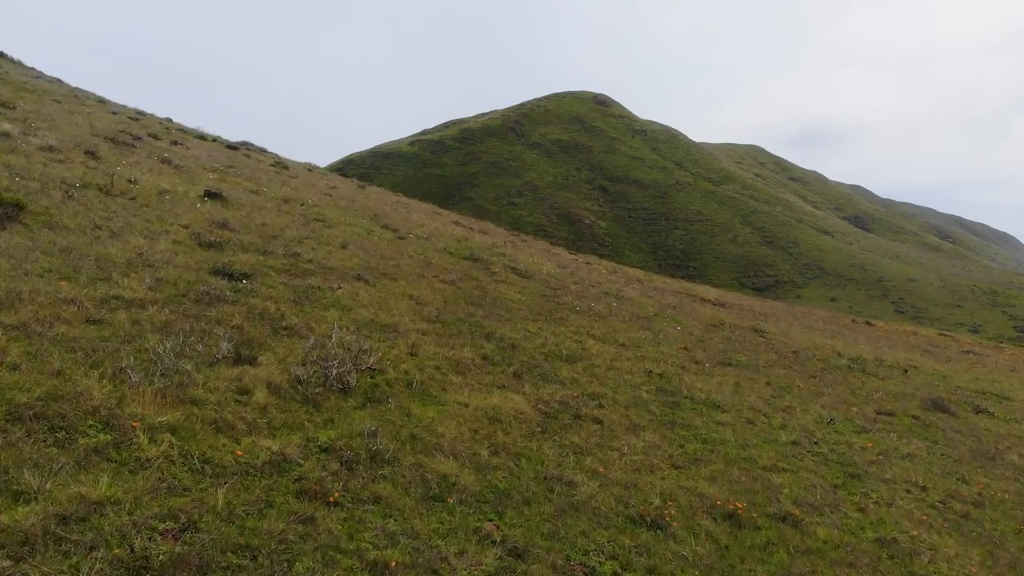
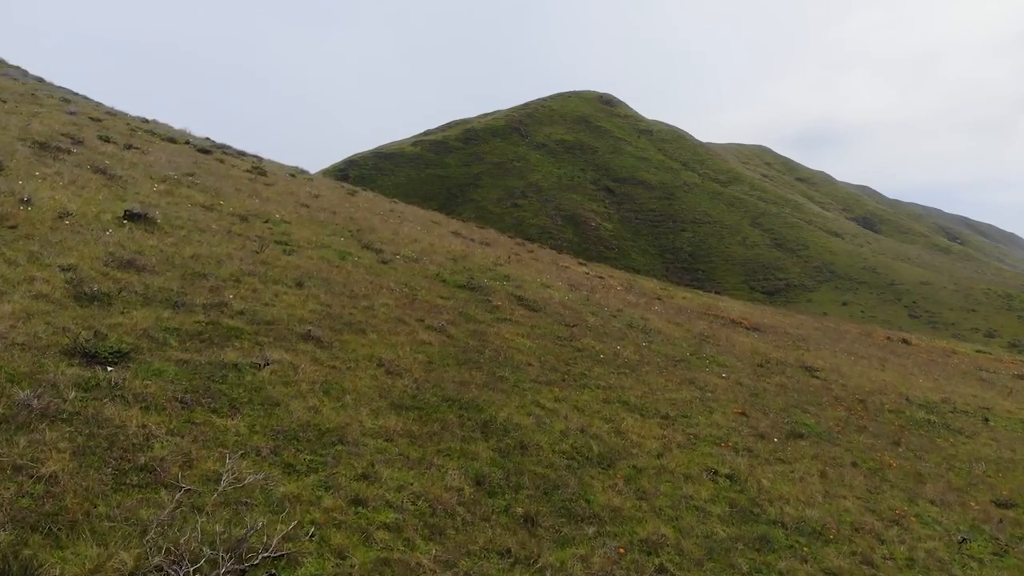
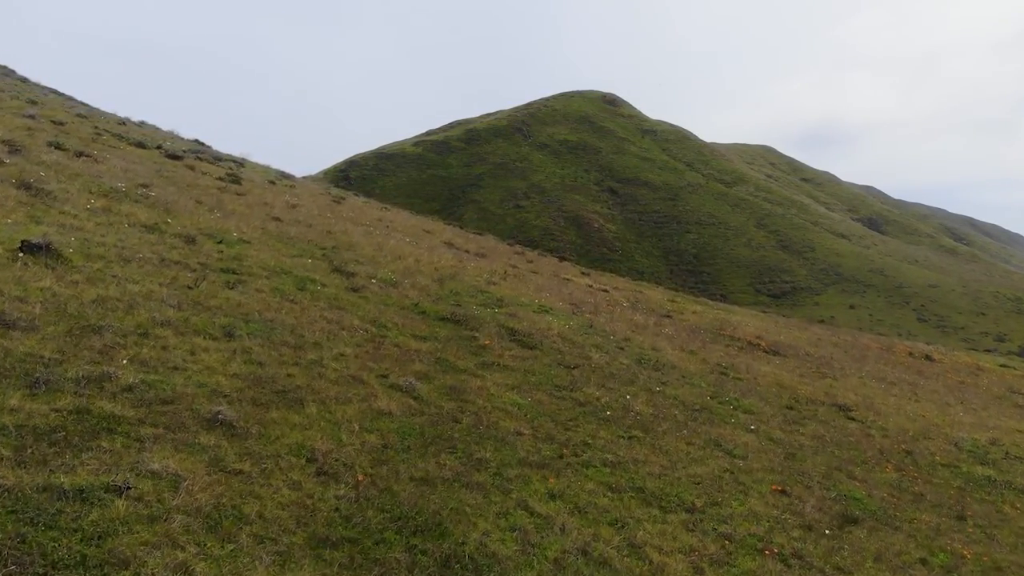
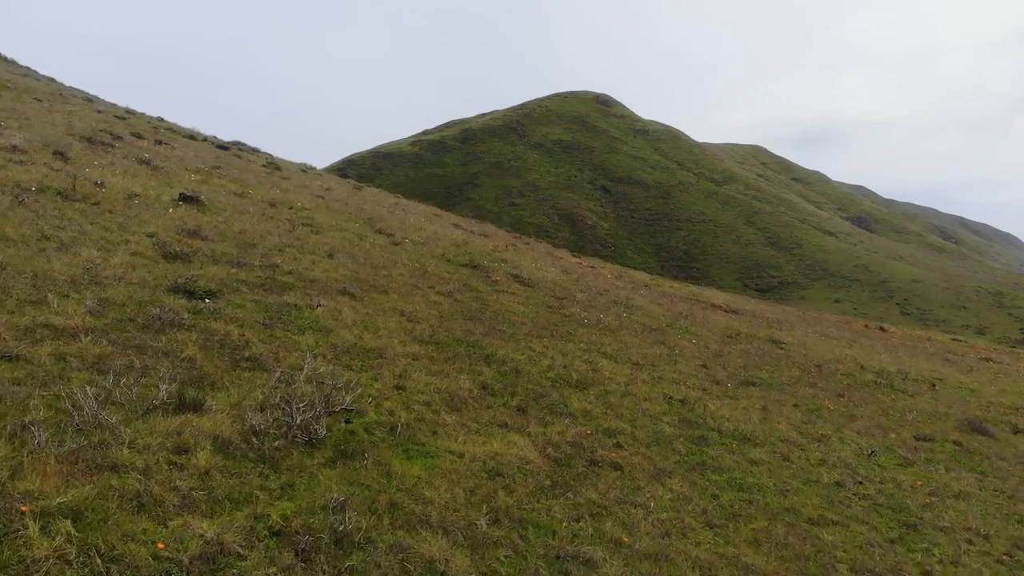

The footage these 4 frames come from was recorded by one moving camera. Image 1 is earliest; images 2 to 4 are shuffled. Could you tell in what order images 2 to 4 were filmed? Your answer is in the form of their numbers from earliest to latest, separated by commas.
4, 2, 3
